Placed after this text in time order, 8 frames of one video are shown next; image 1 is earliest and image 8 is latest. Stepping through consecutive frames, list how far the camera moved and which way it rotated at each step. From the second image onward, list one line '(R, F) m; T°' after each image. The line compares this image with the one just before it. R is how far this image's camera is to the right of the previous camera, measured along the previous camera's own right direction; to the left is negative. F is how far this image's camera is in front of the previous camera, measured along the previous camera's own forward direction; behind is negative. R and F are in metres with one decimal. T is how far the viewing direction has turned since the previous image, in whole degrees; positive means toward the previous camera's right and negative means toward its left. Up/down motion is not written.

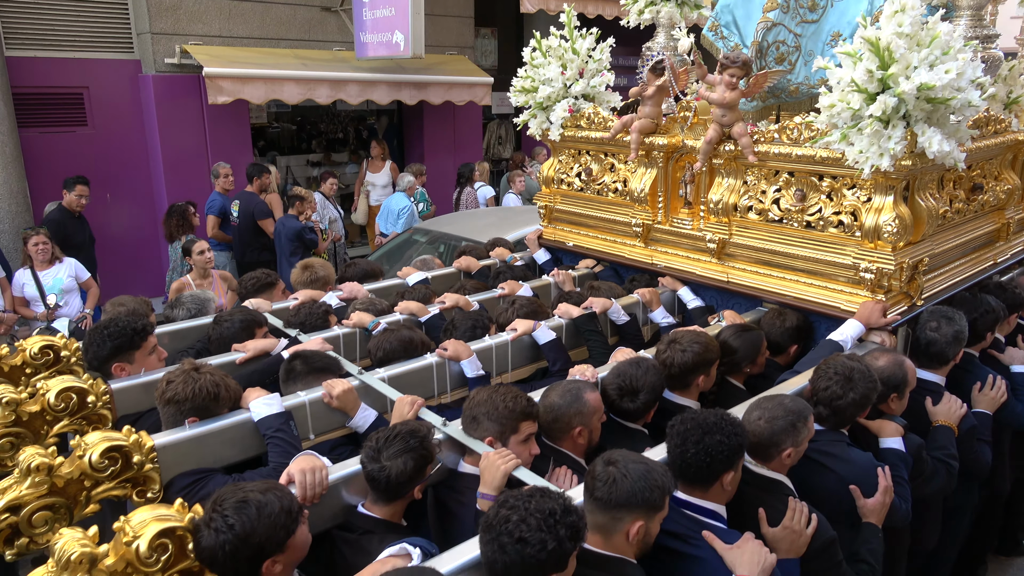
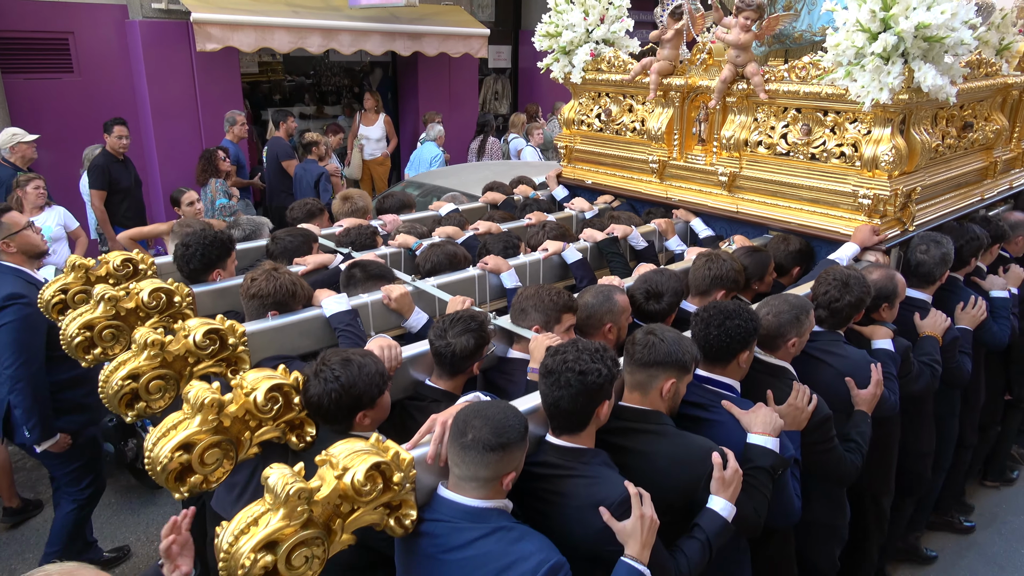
(-0.2, -0.4) m; 0°
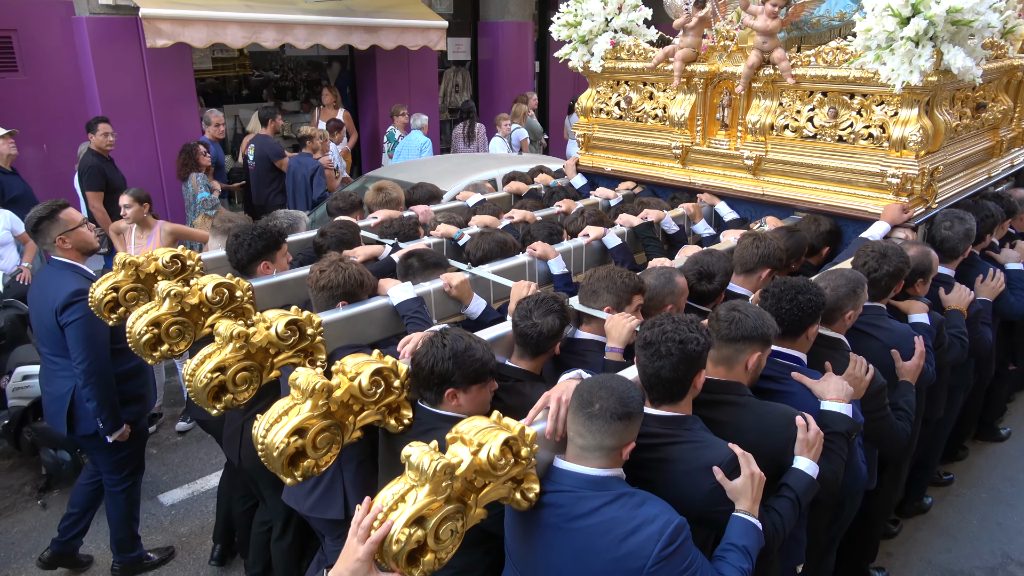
(-0.4, -0.1) m; +3°
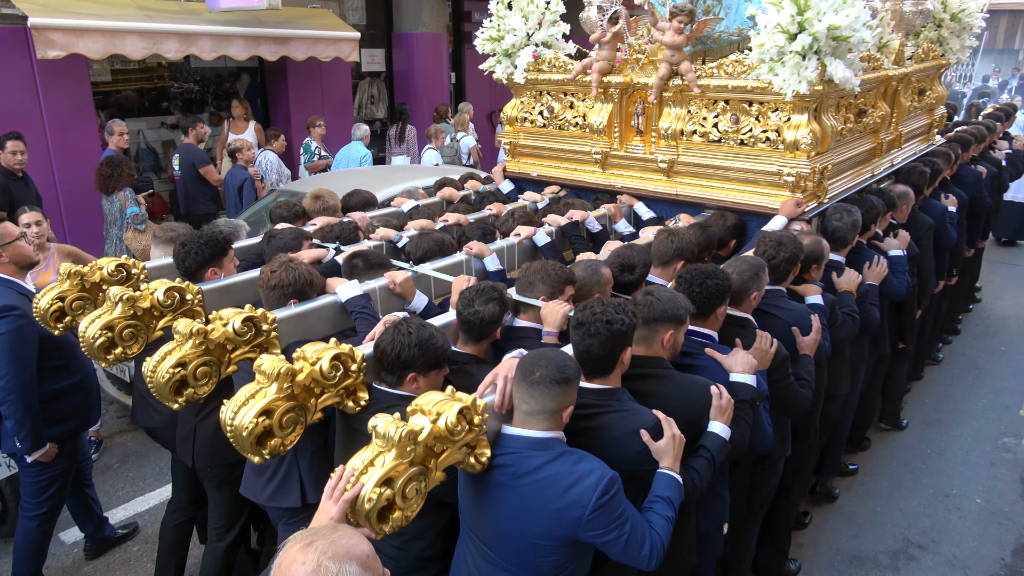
(-0.1, -0.3) m; +6°
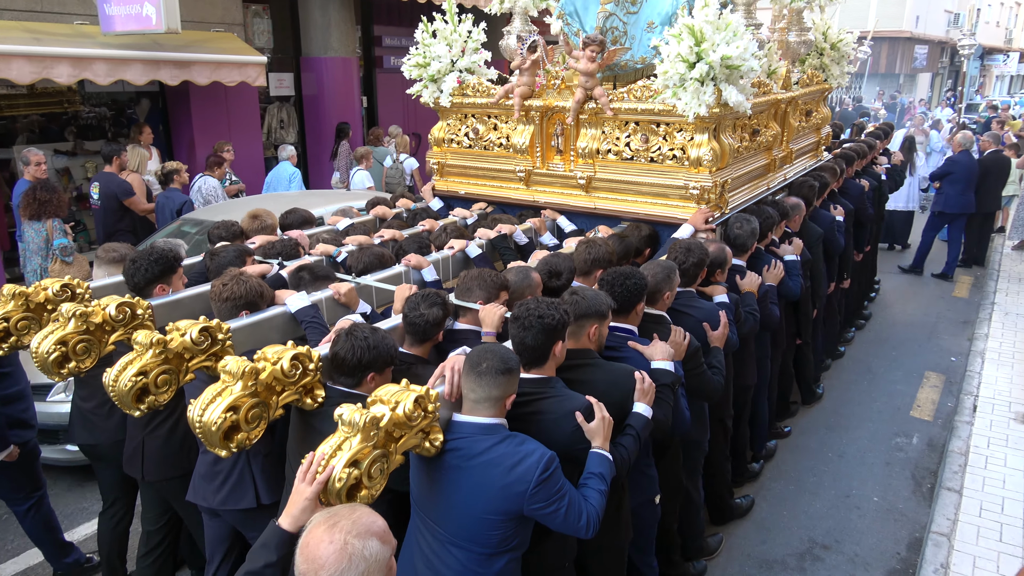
(-0.1, -0.3) m; +6°
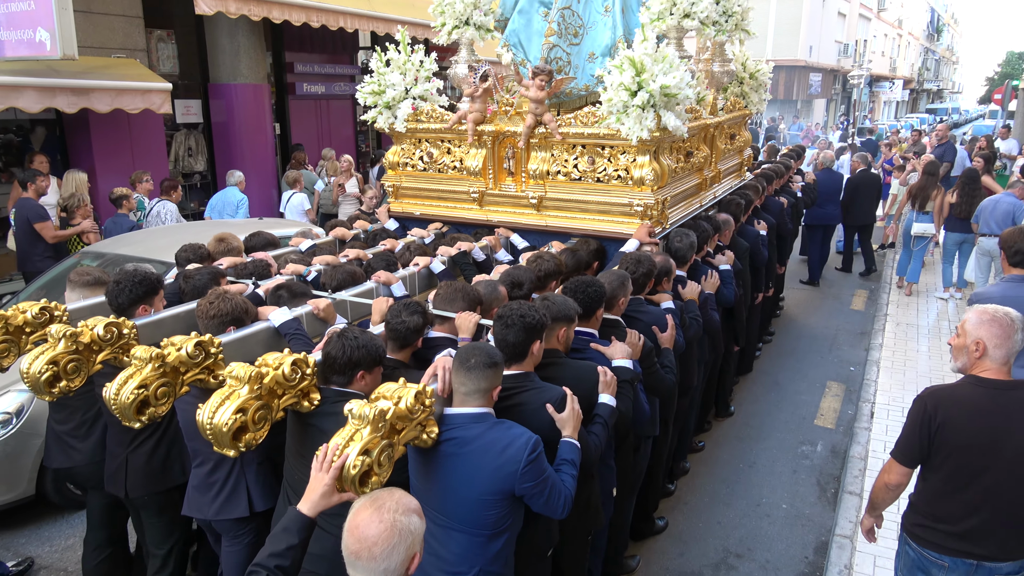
(-0.2, -0.3) m; +6°
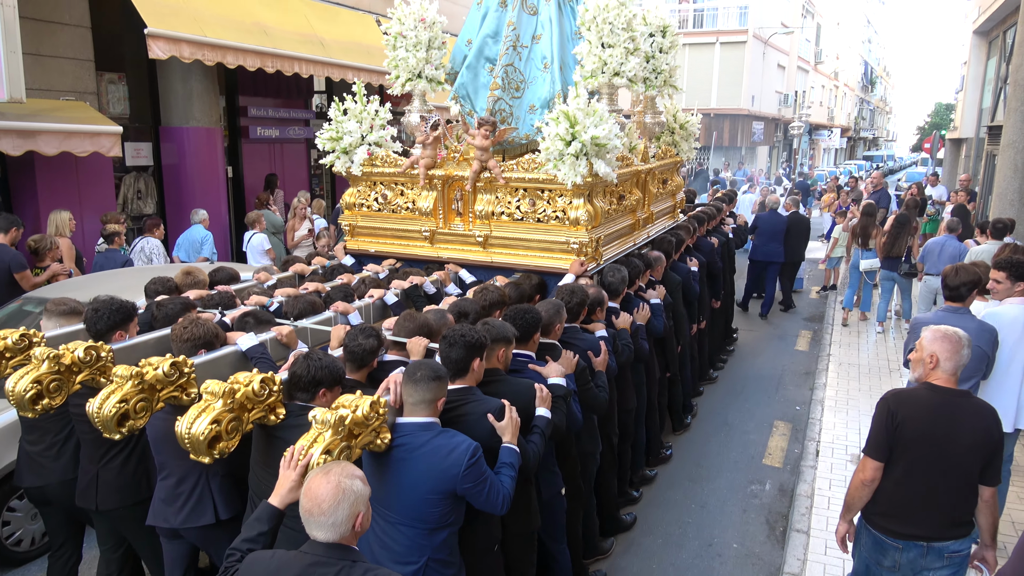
(+0.1, -0.5) m; +3°
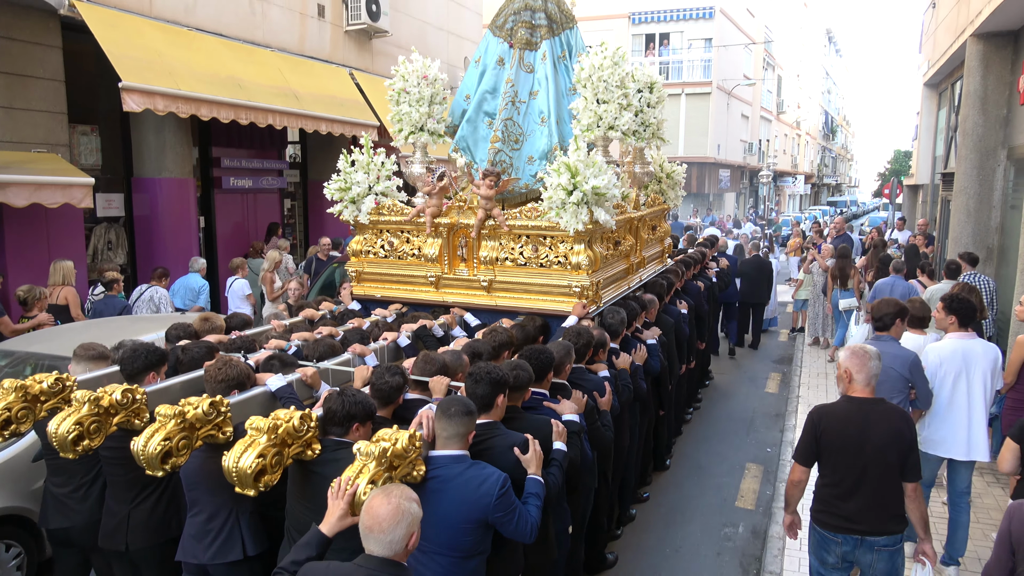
(-0.3, -0.2) m; +2°
